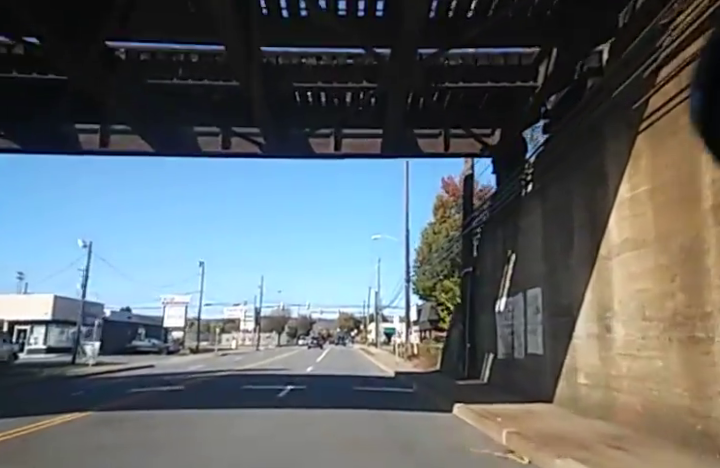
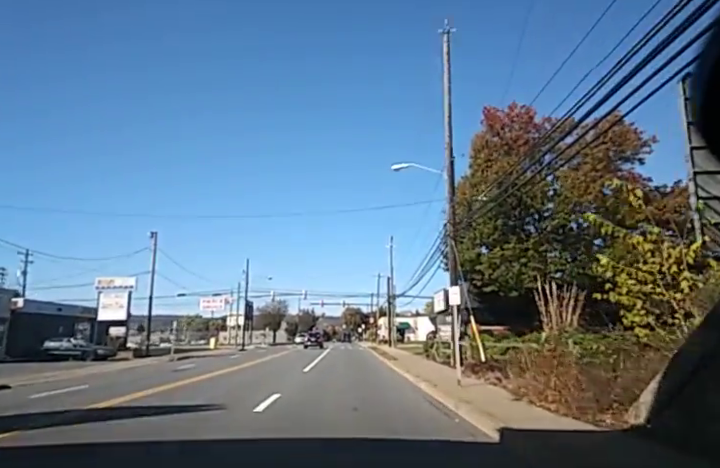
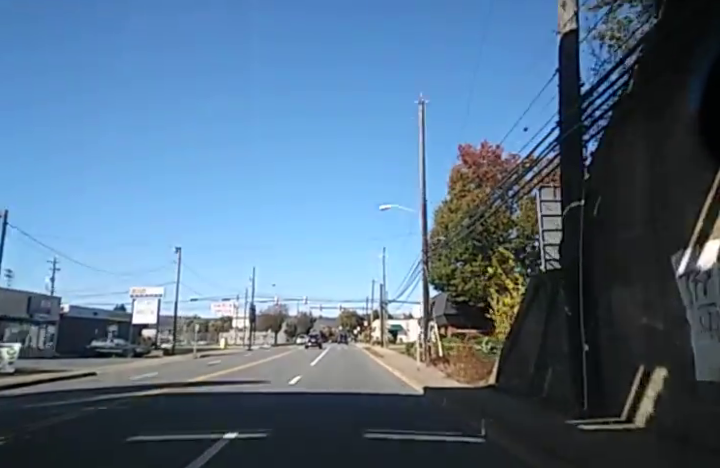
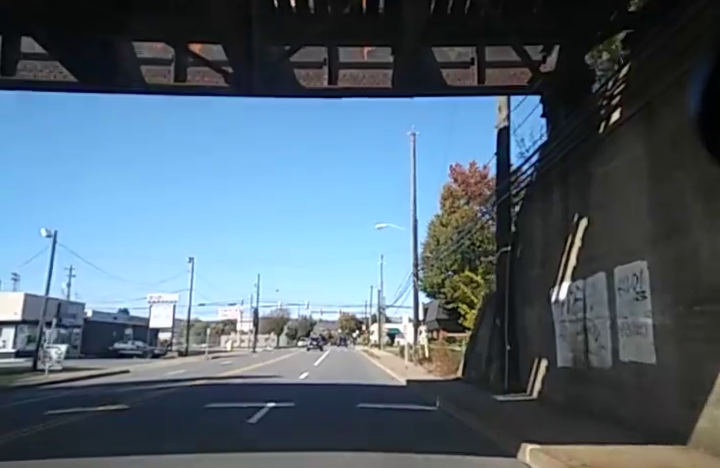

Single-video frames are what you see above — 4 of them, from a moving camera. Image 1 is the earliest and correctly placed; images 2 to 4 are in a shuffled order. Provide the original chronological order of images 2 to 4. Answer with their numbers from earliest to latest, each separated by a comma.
4, 3, 2
